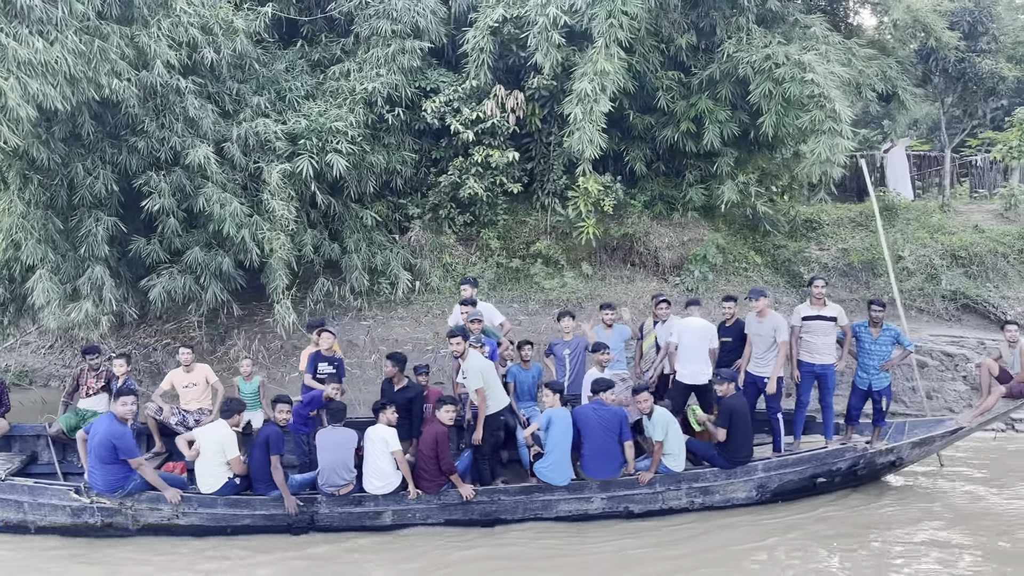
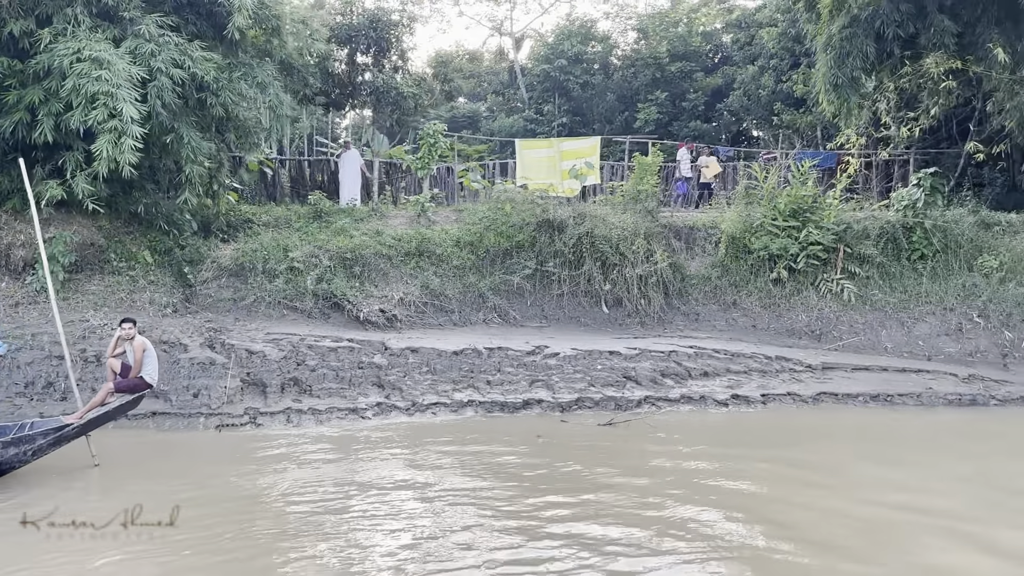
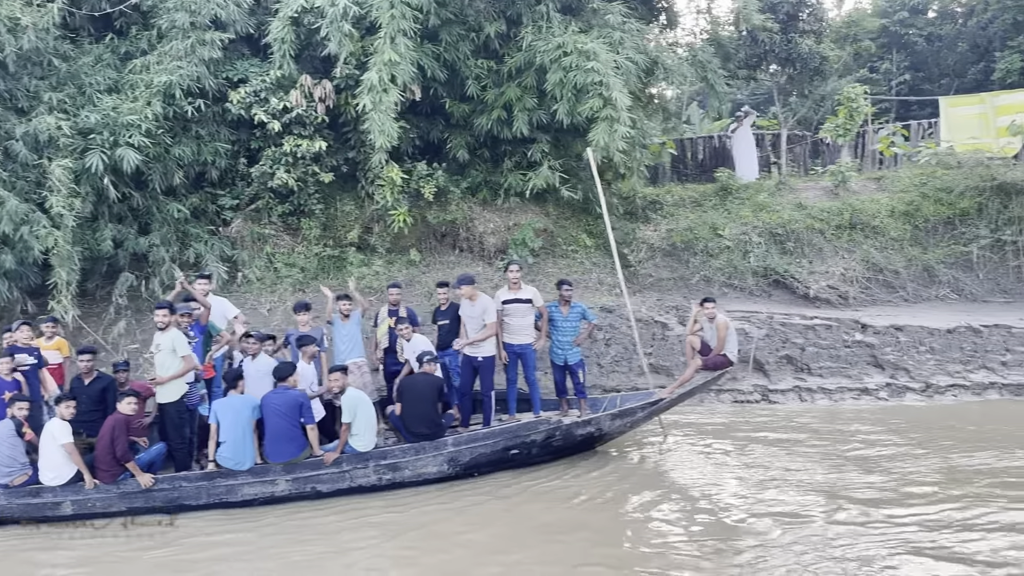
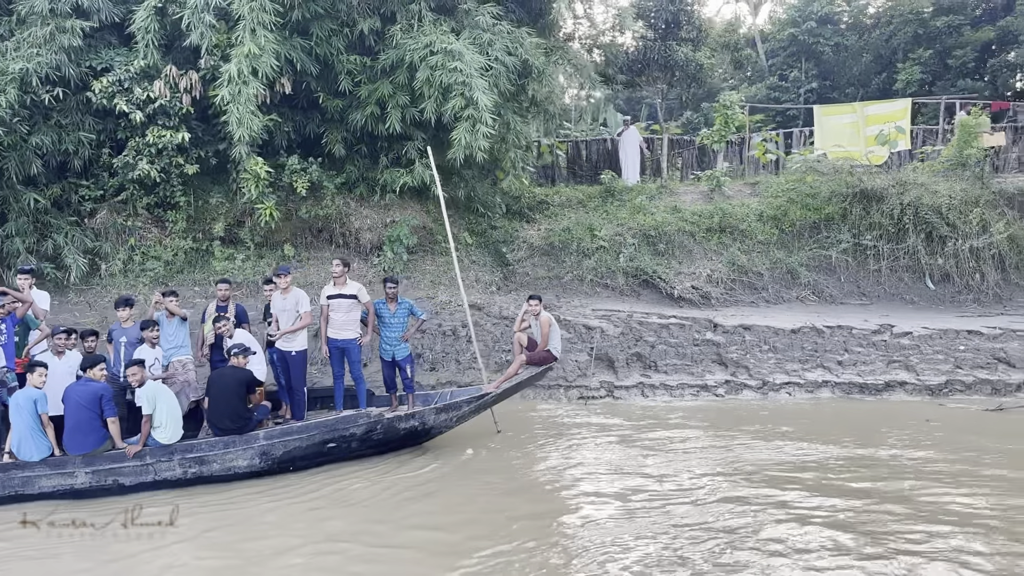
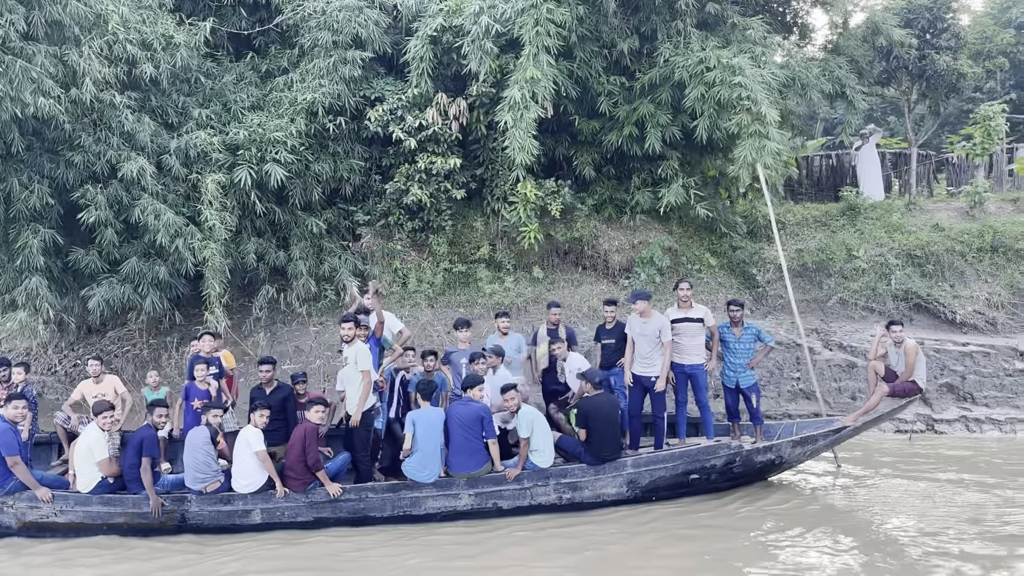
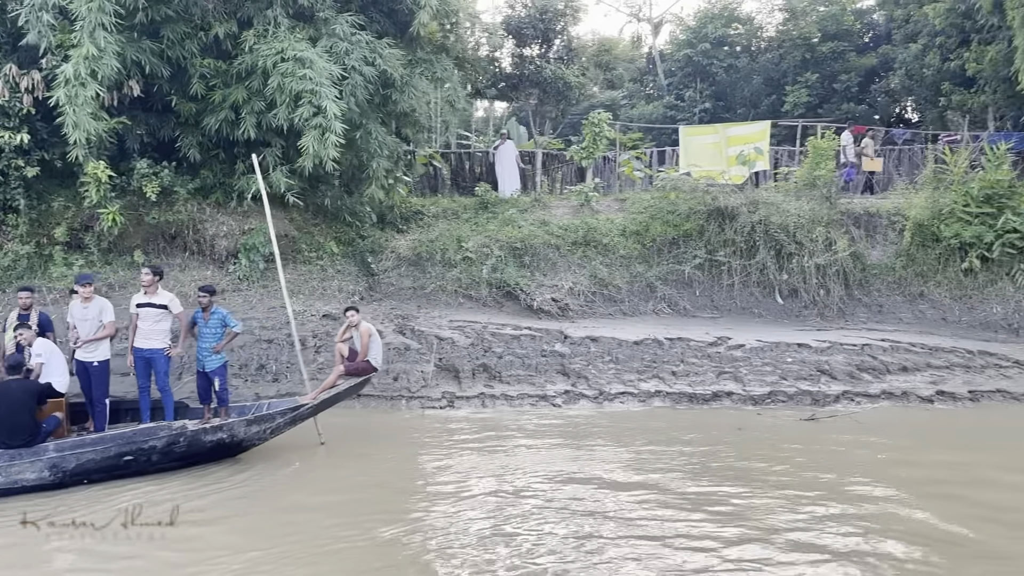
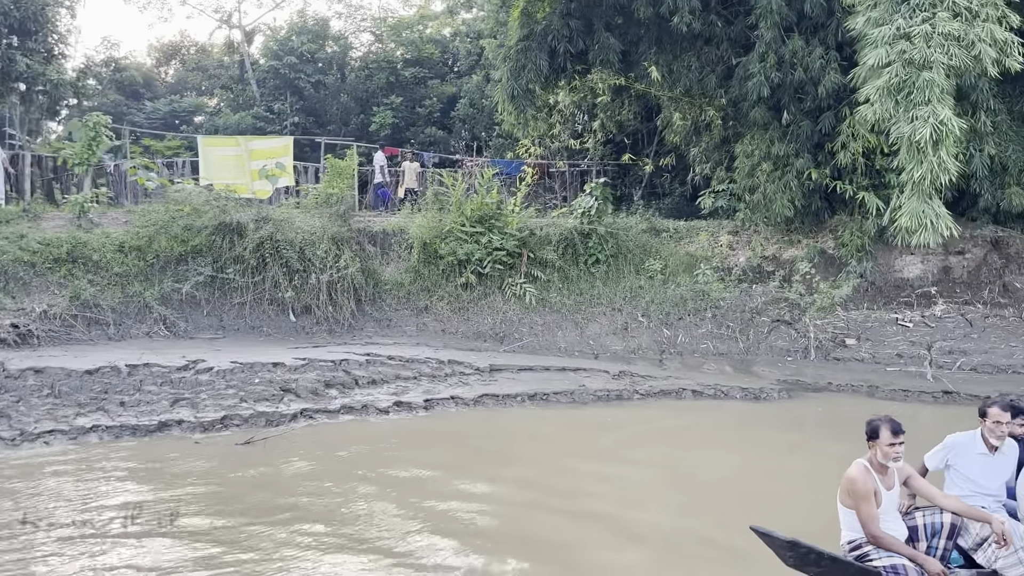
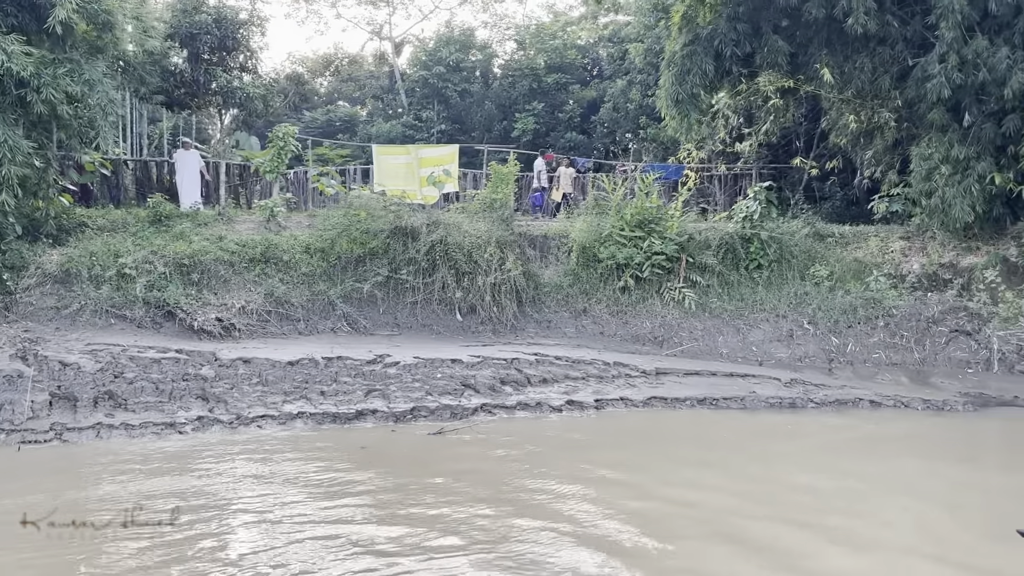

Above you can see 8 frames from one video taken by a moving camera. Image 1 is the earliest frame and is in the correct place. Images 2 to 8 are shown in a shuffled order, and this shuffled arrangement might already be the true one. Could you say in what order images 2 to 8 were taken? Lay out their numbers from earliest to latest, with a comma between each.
5, 3, 4, 6, 2, 8, 7
